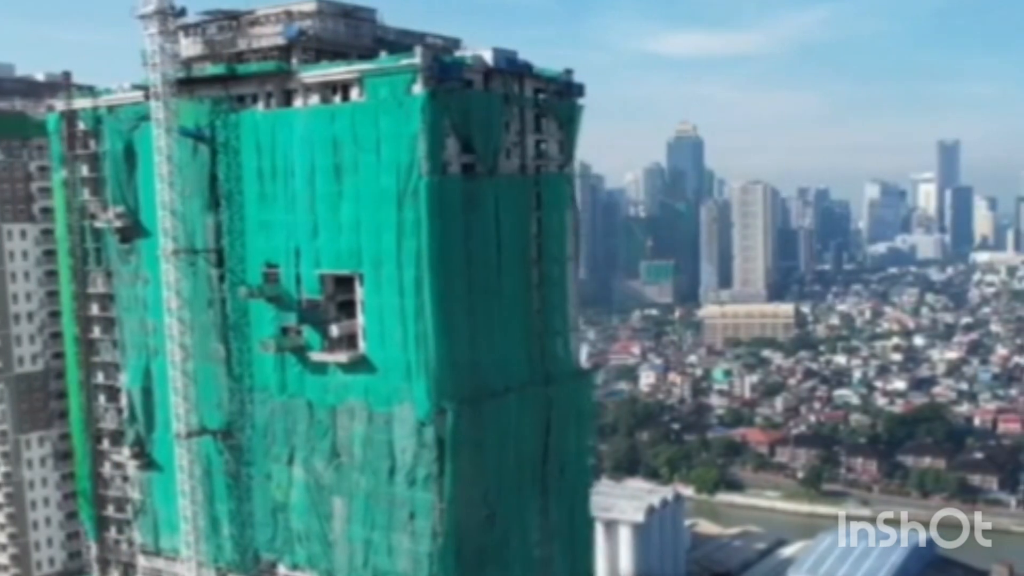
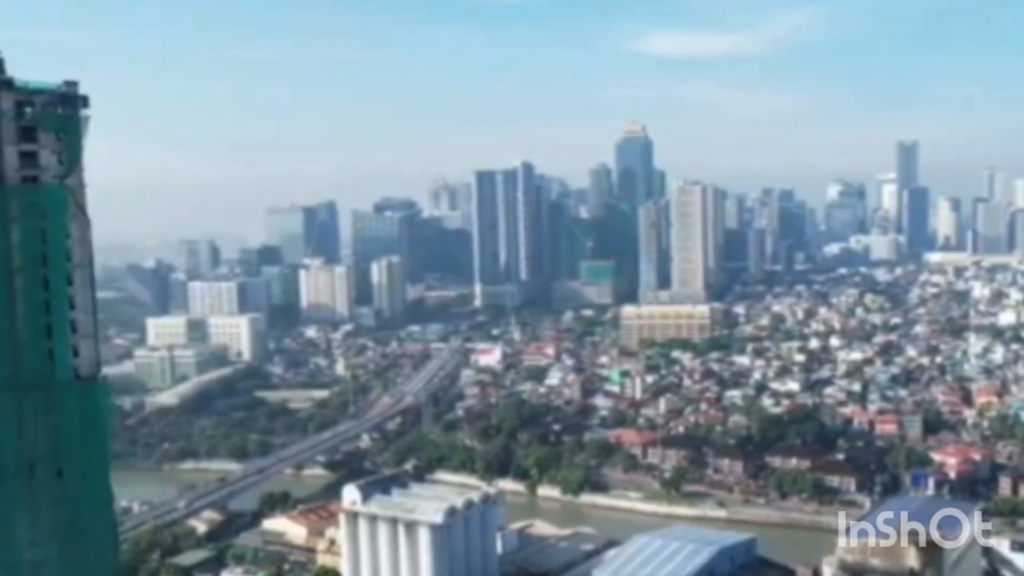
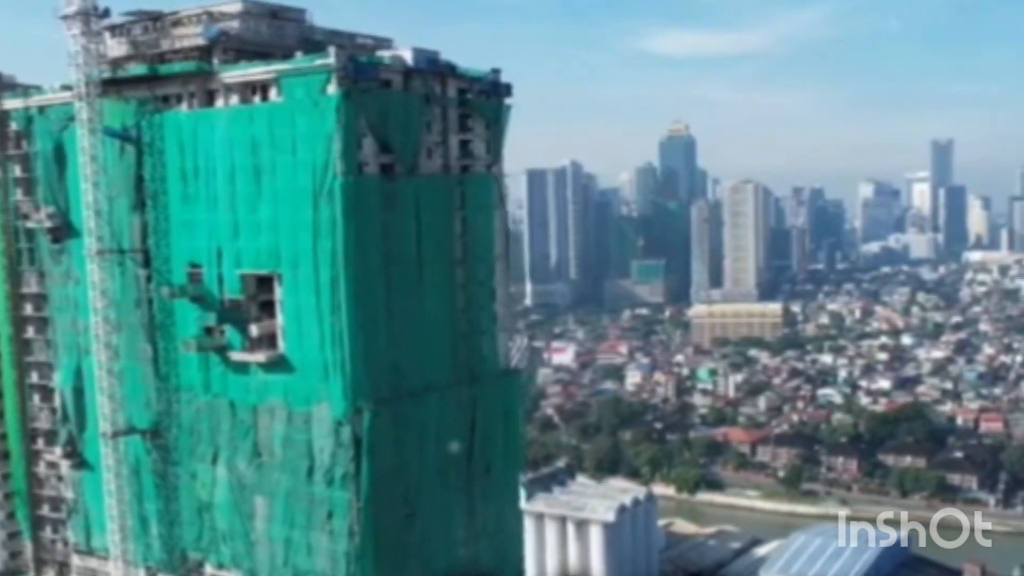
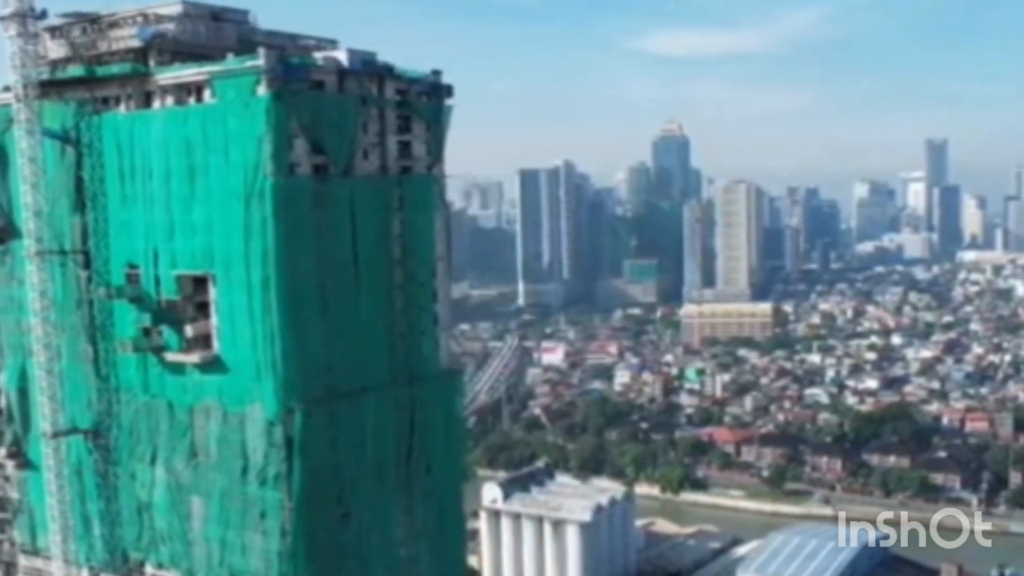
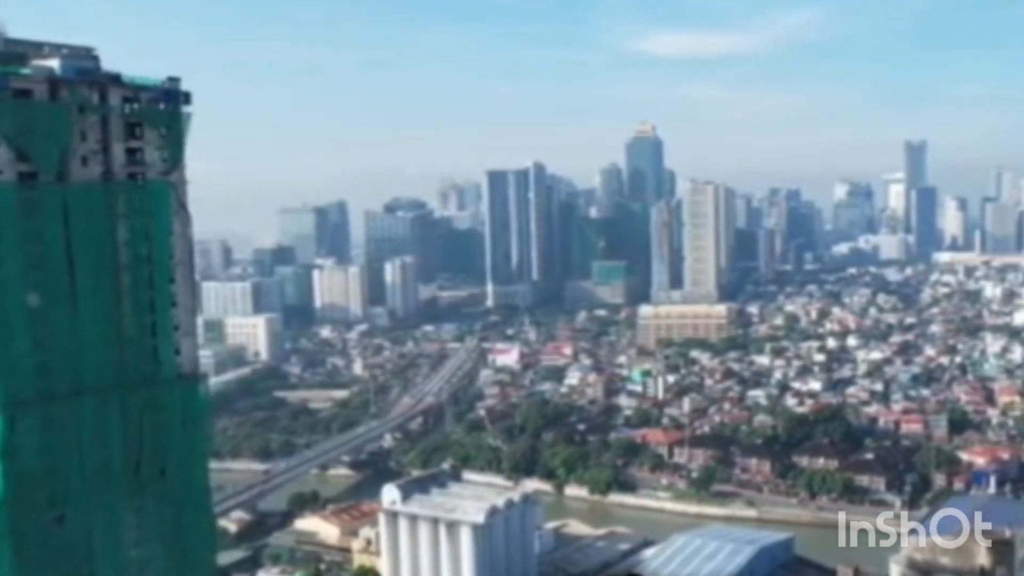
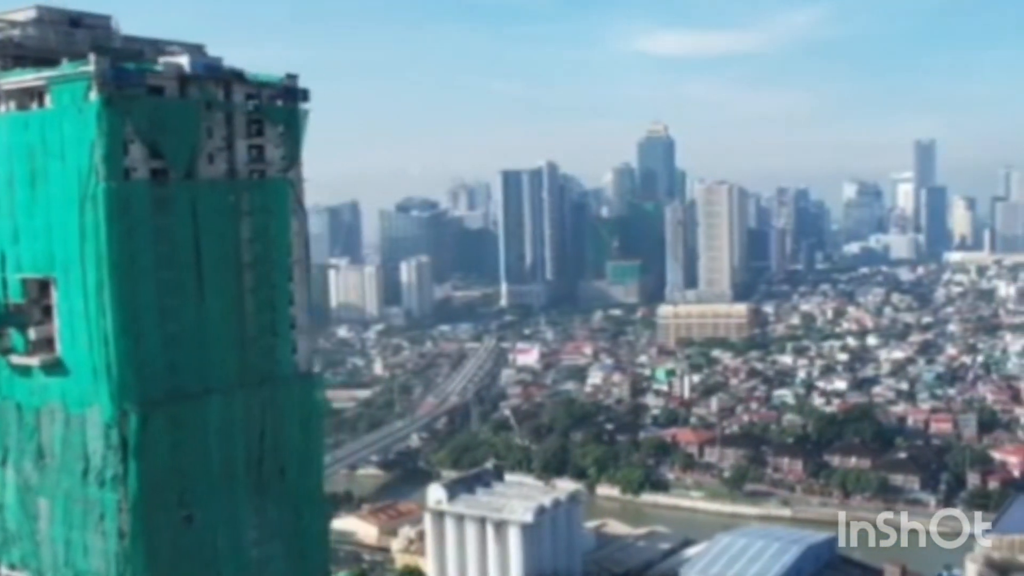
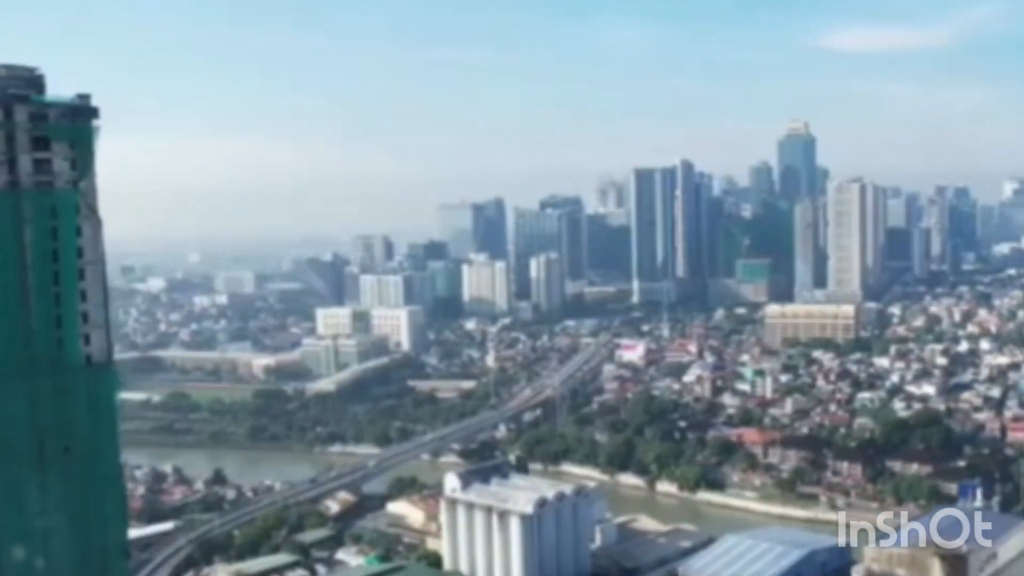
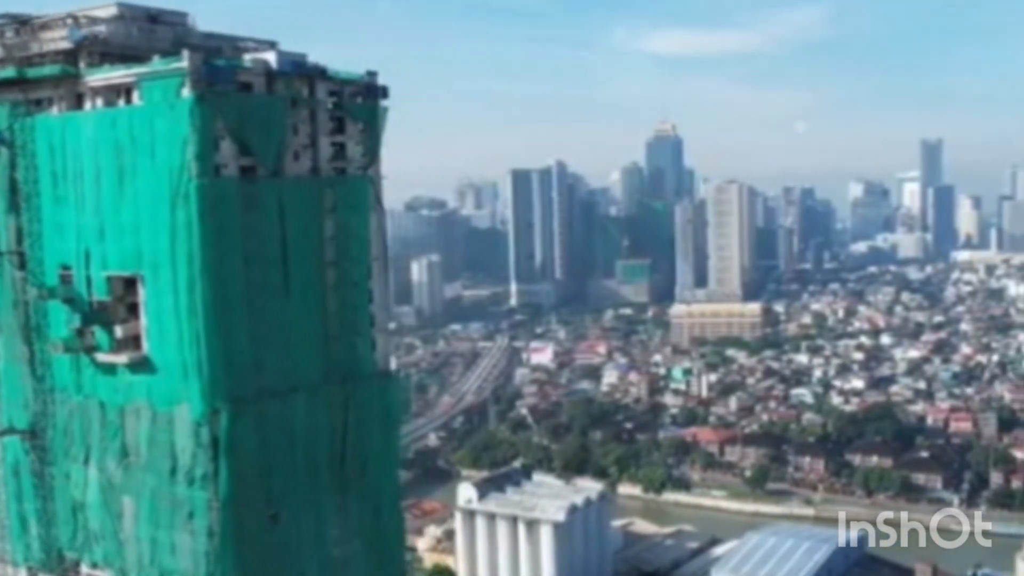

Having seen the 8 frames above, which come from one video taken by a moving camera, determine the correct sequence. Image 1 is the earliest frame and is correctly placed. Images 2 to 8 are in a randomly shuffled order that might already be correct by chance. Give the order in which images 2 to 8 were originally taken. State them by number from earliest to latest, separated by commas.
3, 4, 8, 6, 5, 2, 7
